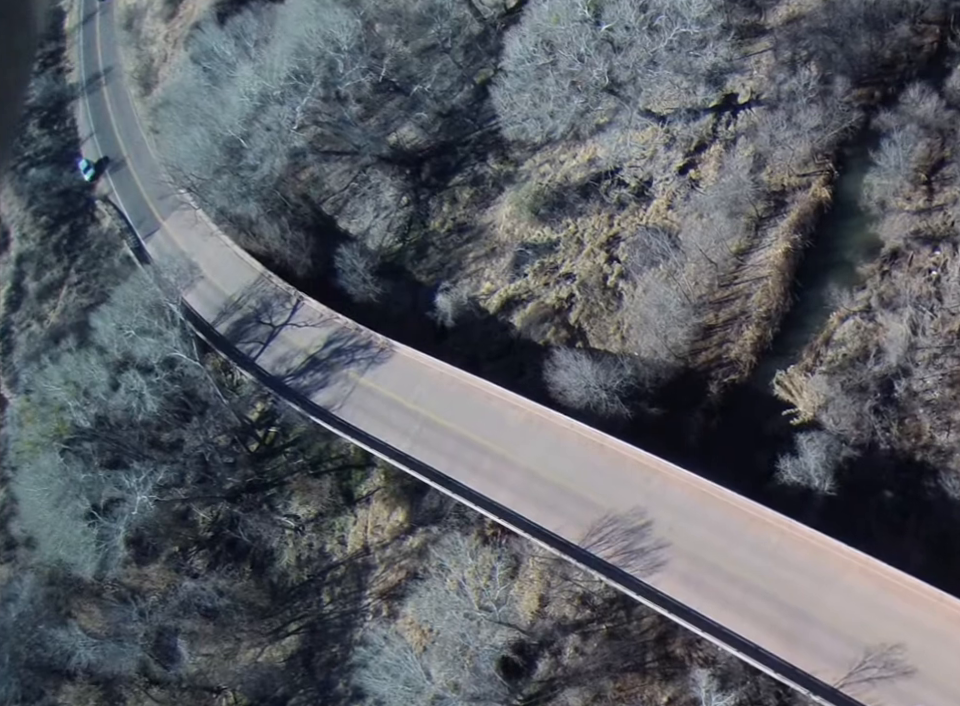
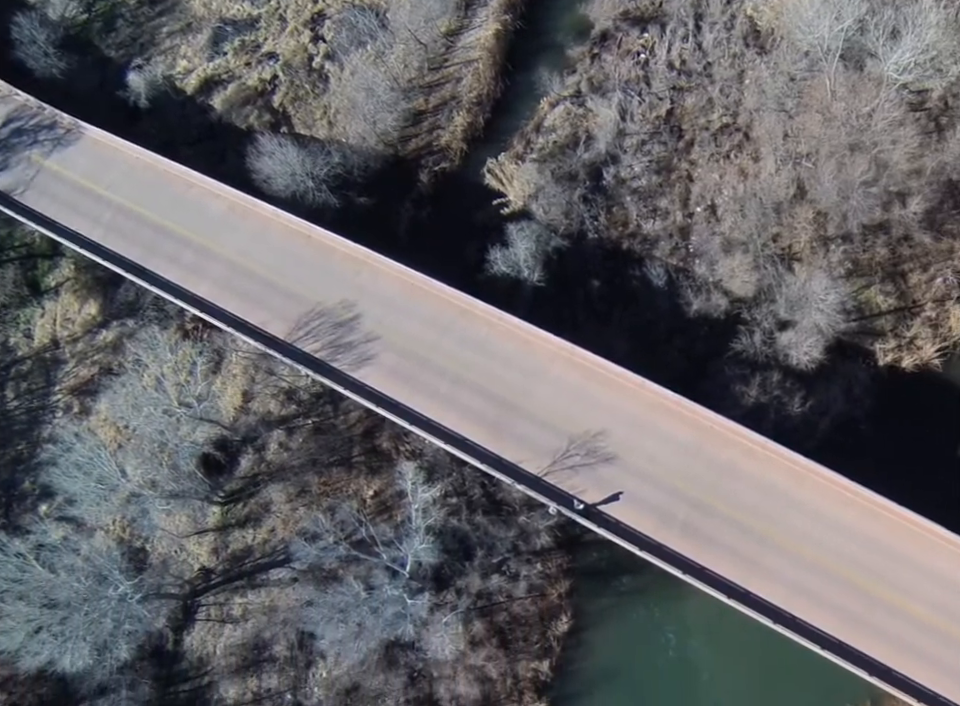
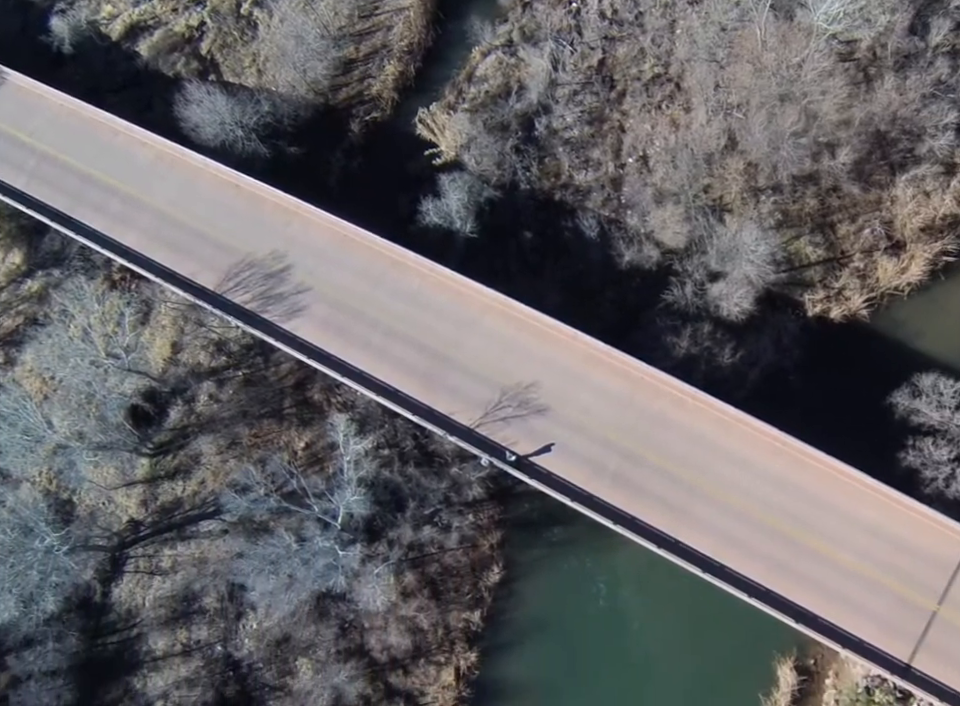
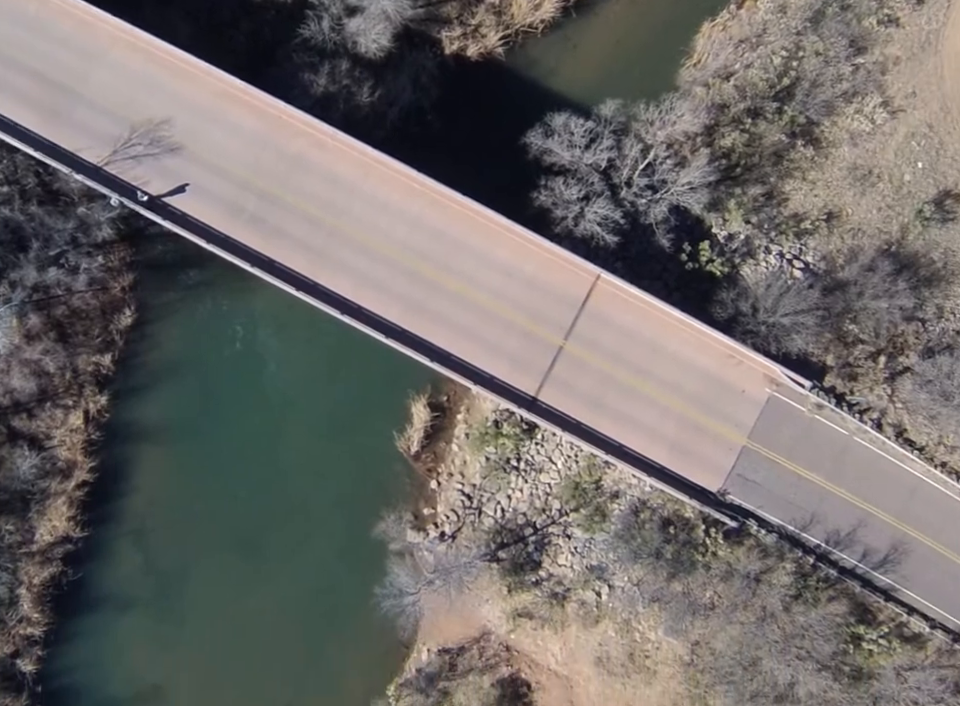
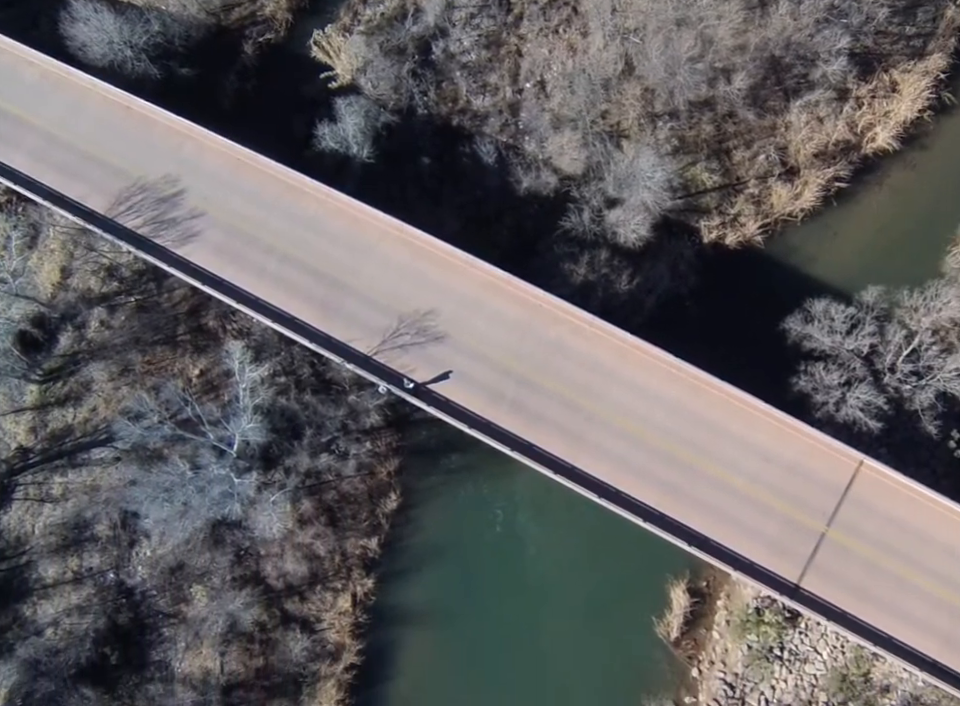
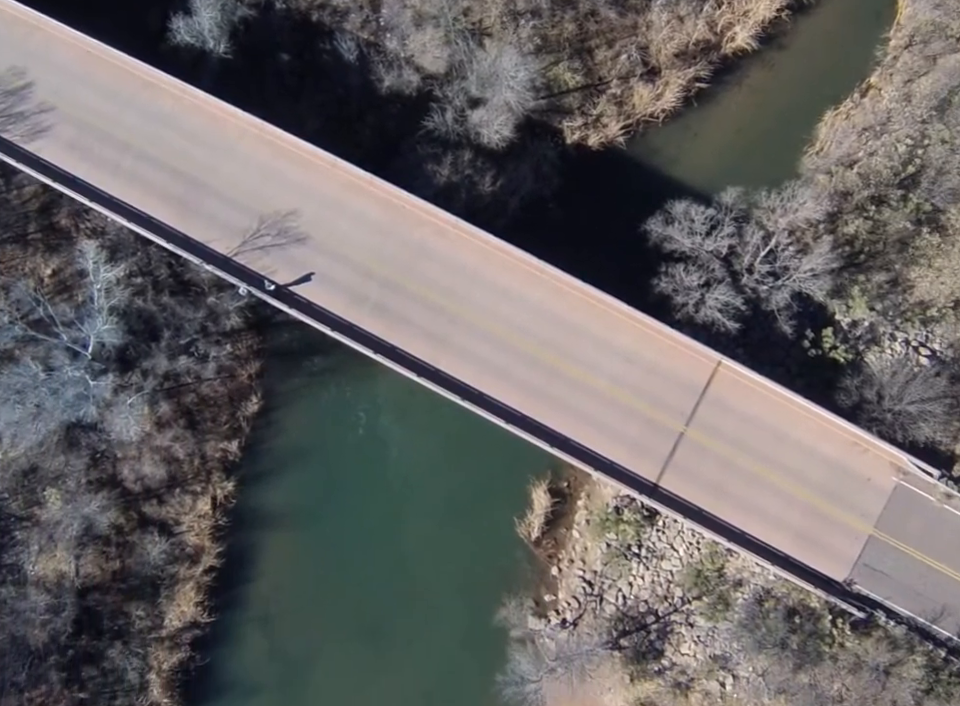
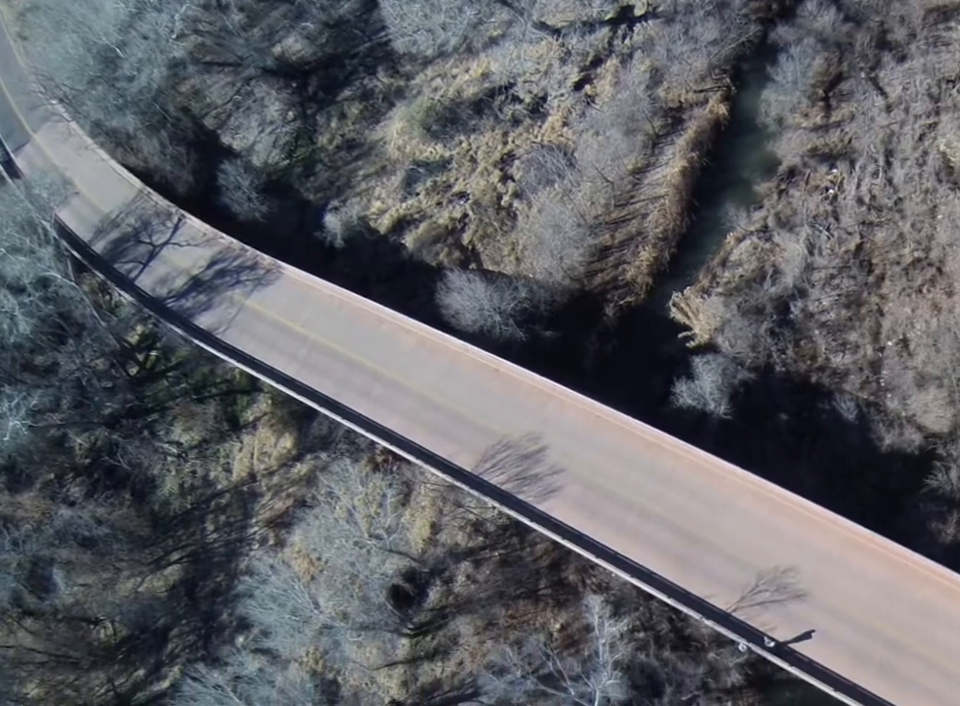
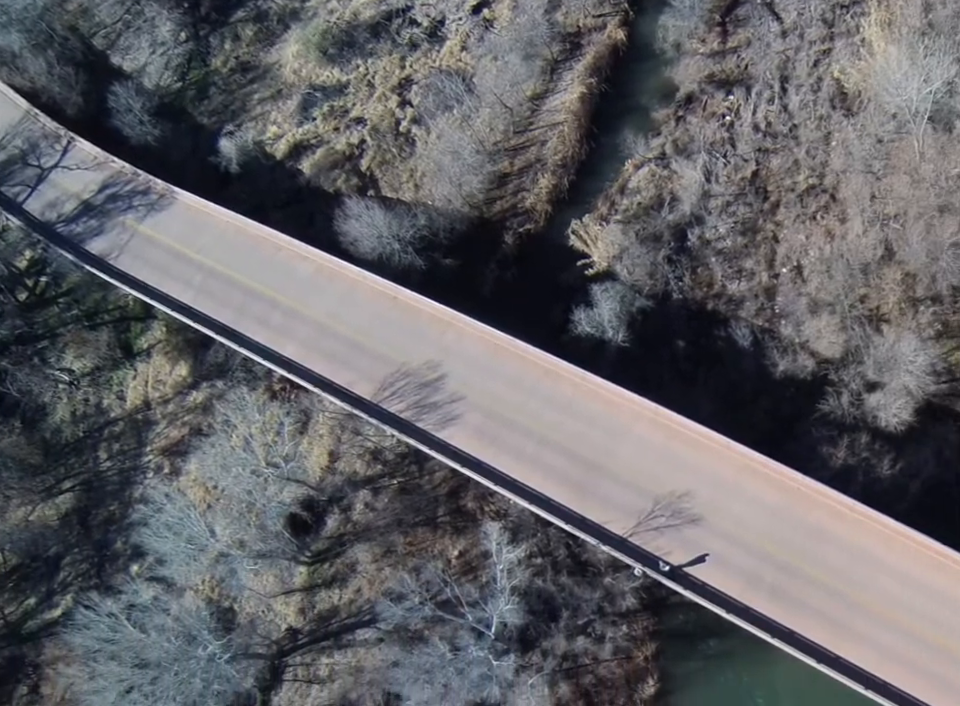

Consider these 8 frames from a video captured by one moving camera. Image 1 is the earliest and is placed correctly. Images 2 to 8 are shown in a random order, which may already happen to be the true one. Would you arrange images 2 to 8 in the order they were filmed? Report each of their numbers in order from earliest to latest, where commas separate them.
7, 8, 2, 3, 5, 6, 4
